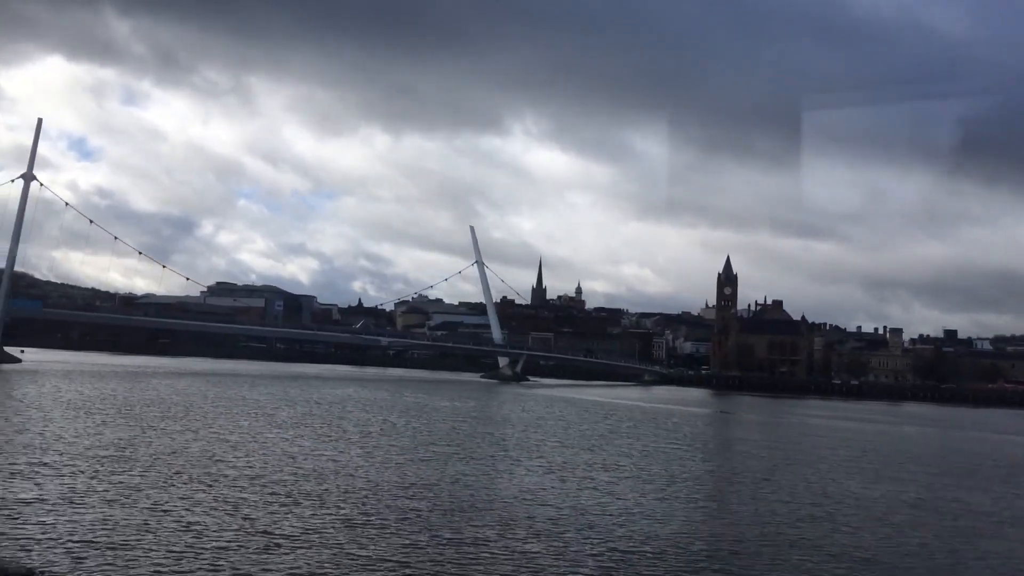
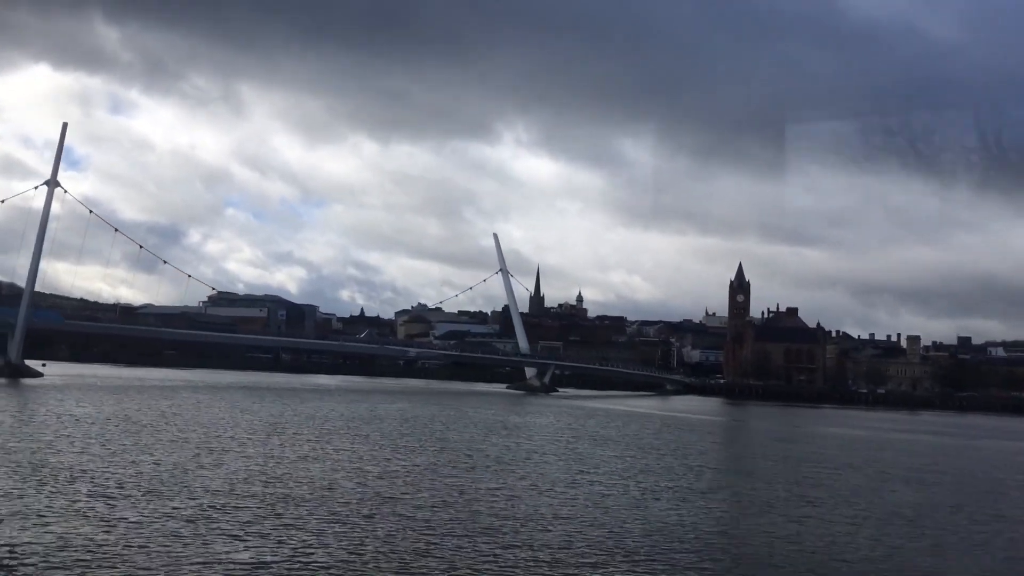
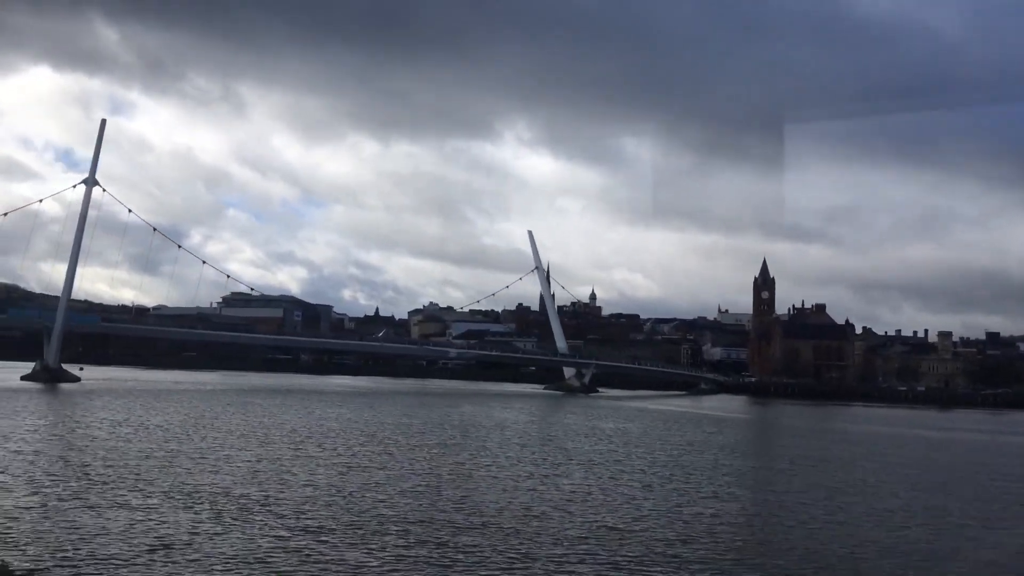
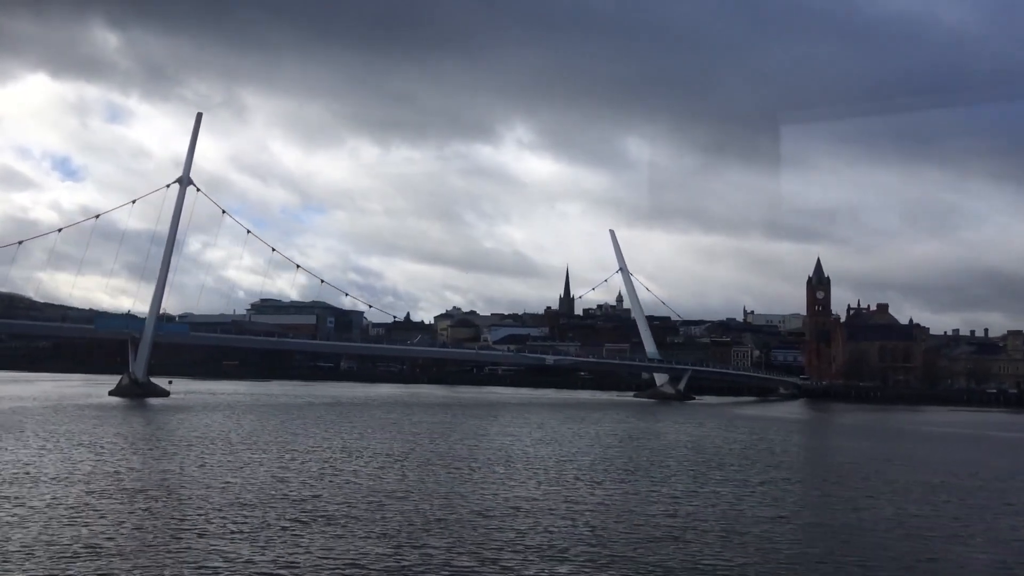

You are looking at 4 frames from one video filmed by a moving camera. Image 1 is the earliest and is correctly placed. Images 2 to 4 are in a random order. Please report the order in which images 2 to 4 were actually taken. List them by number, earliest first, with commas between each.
2, 3, 4
